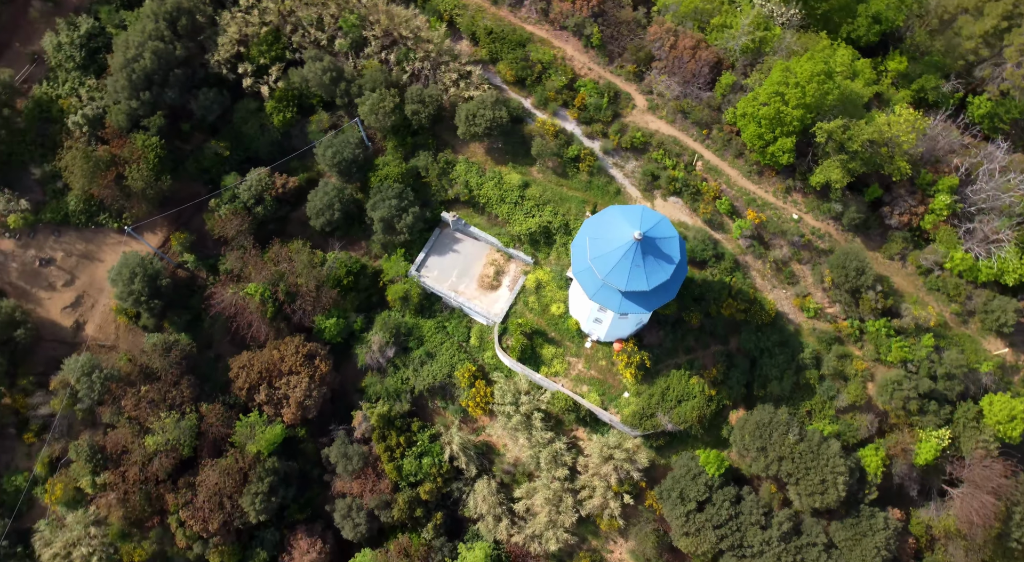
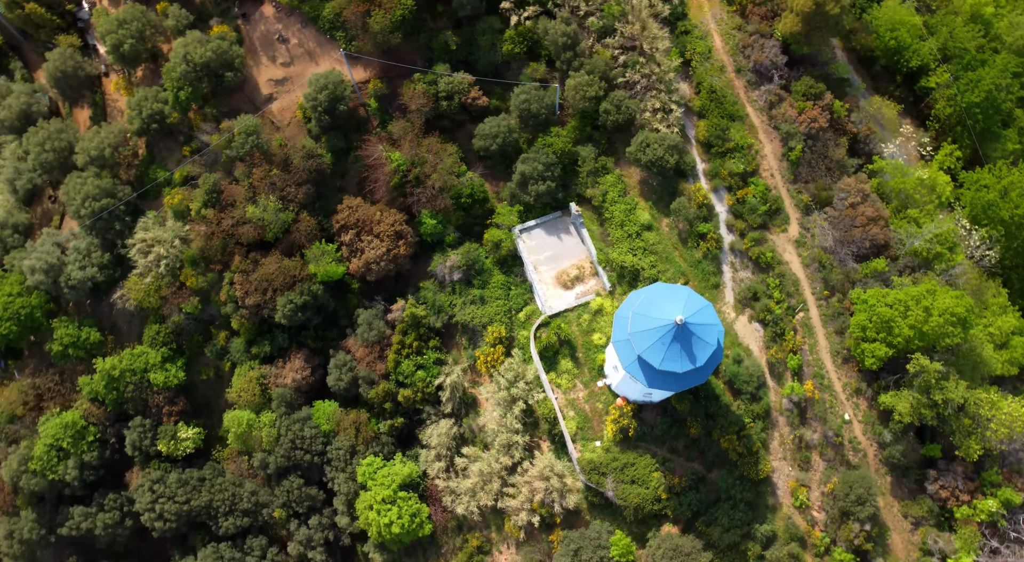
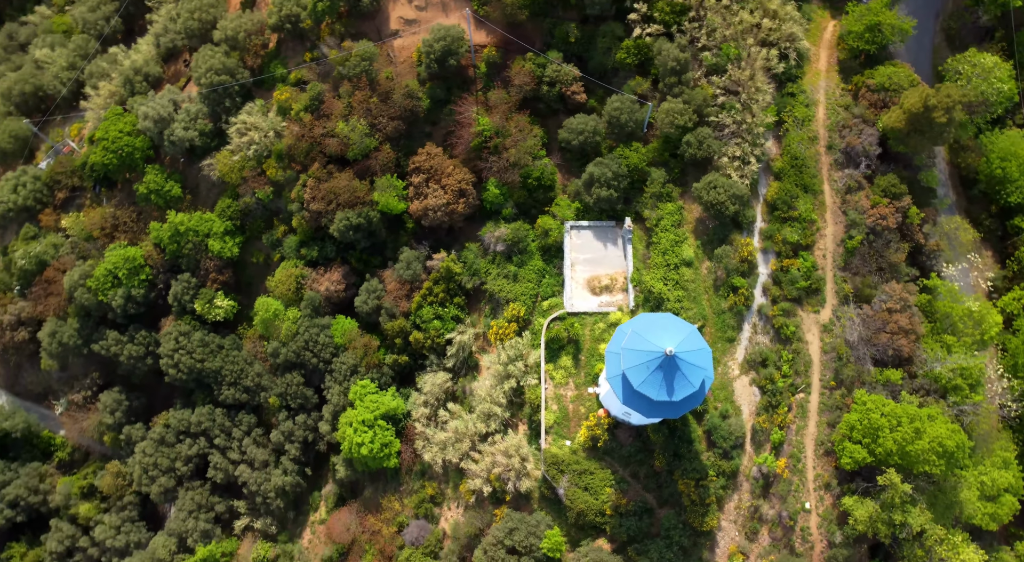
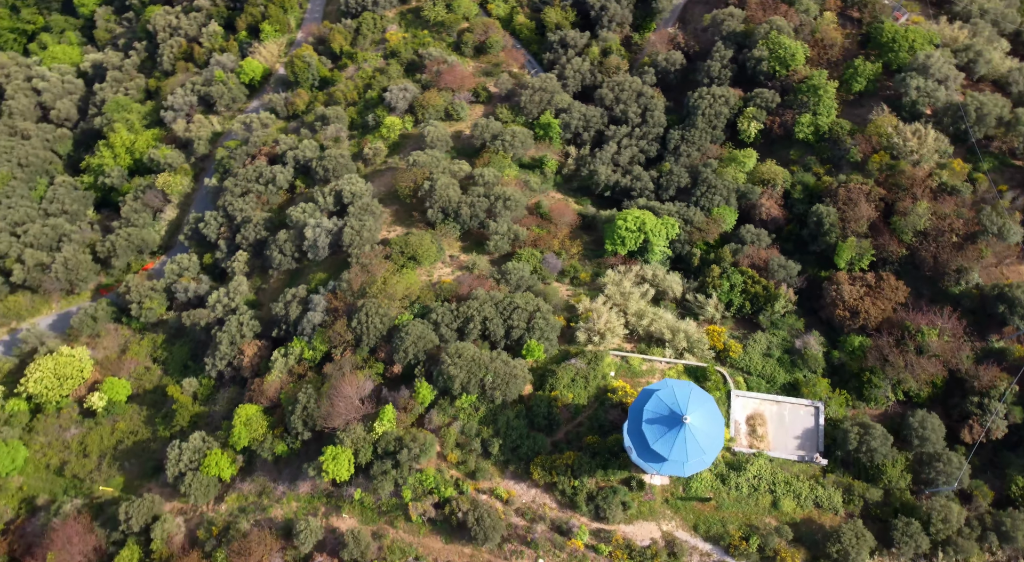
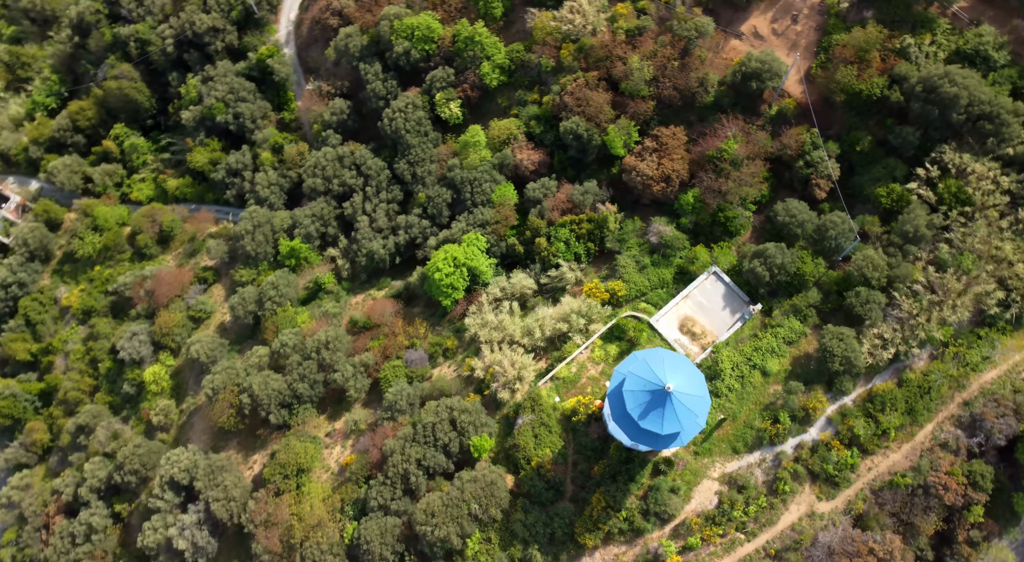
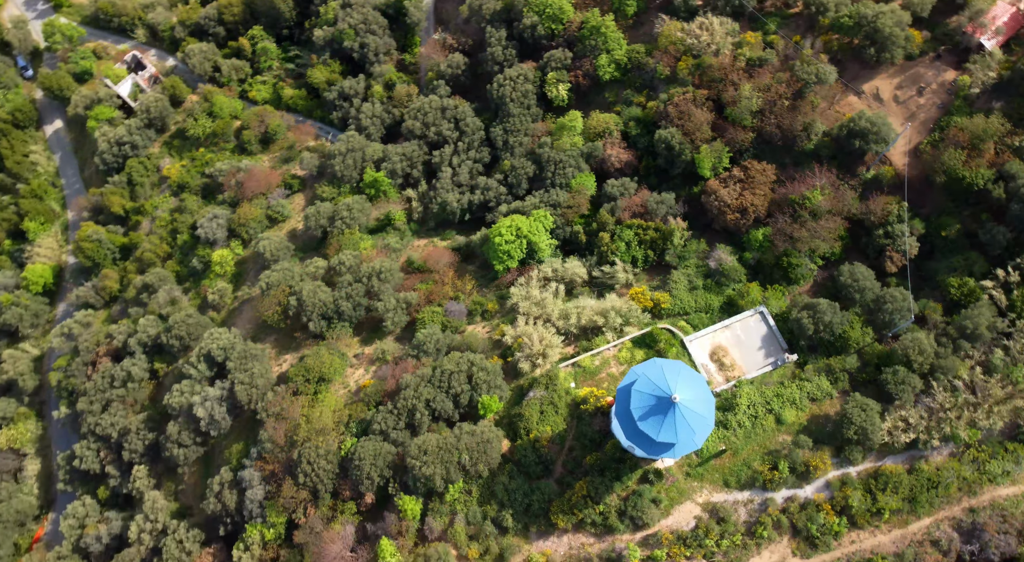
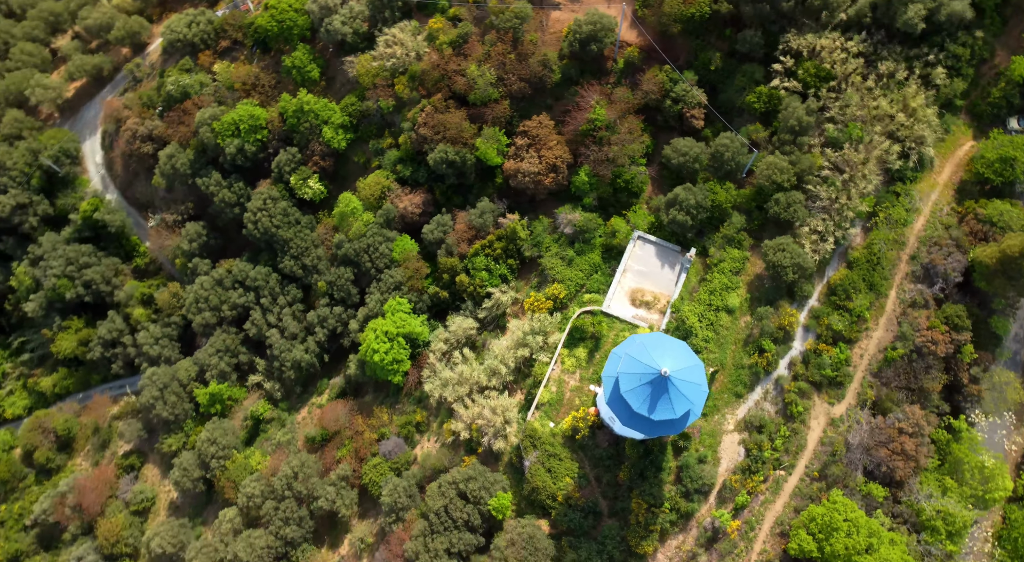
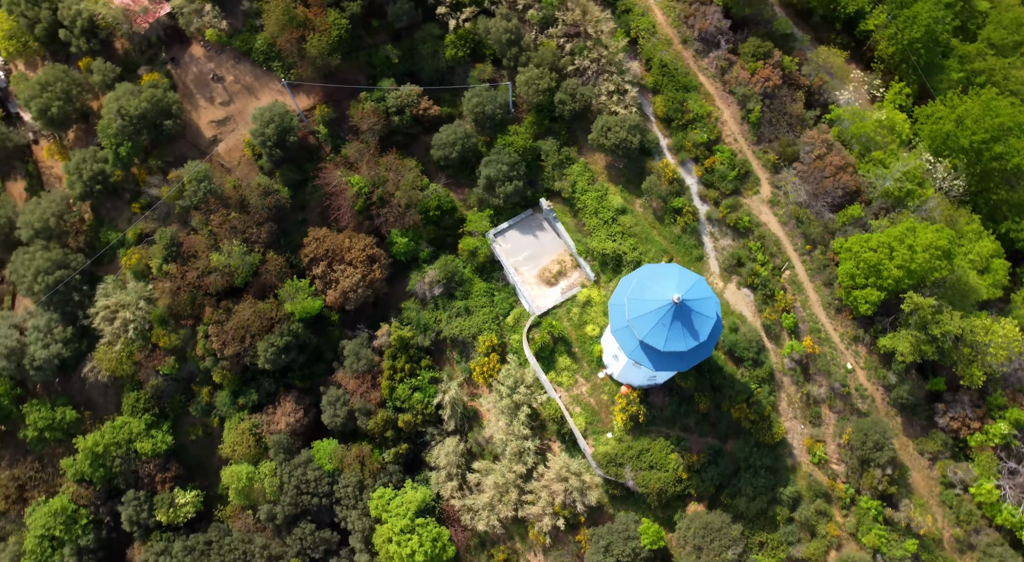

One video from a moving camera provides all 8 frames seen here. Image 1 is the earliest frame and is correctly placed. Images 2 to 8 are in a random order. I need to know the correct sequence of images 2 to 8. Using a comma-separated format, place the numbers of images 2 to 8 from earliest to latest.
8, 2, 3, 7, 5, 6, 4
